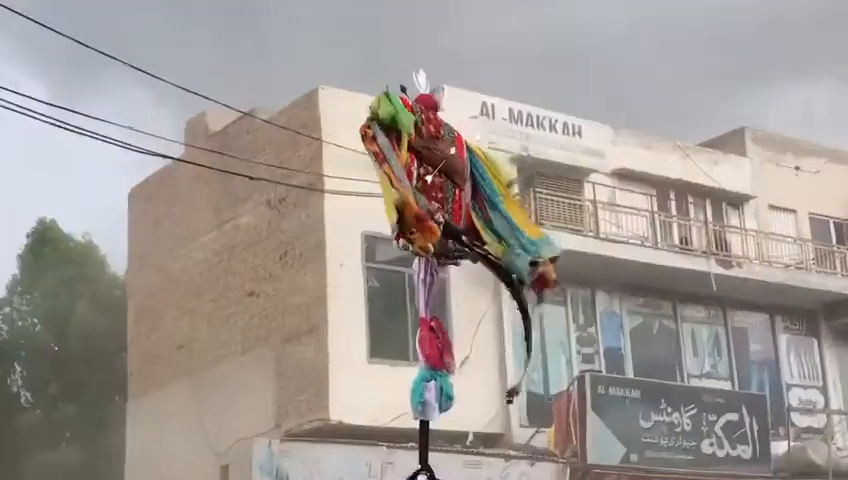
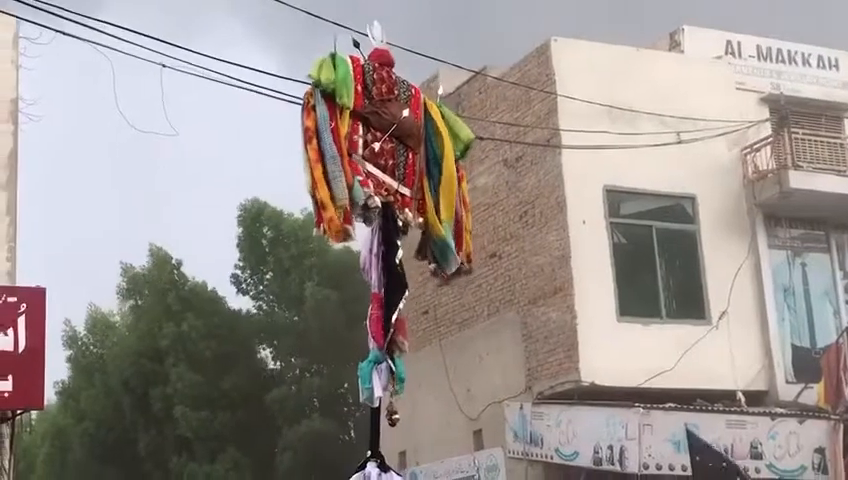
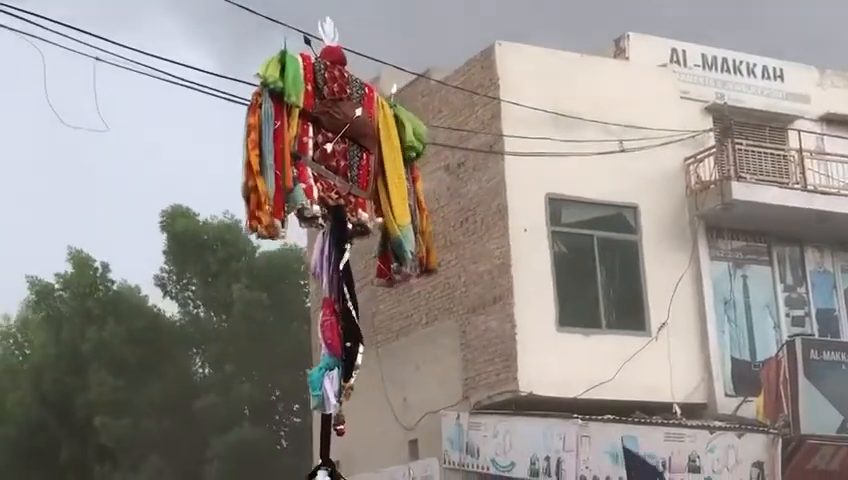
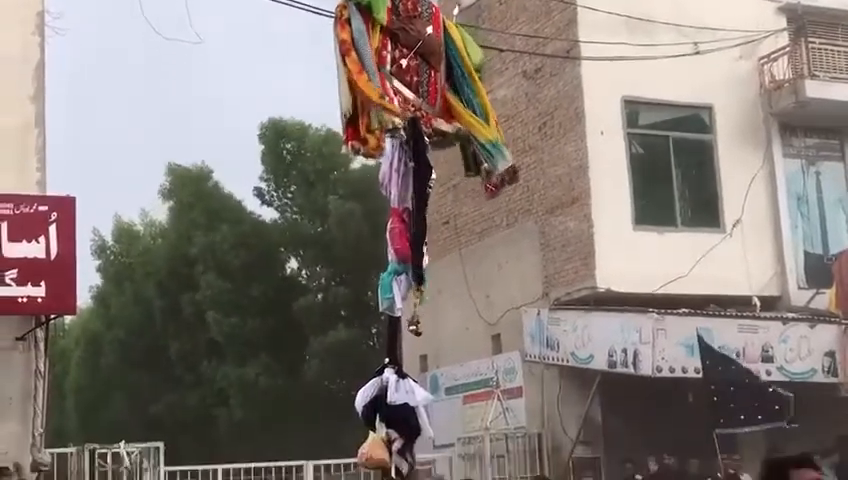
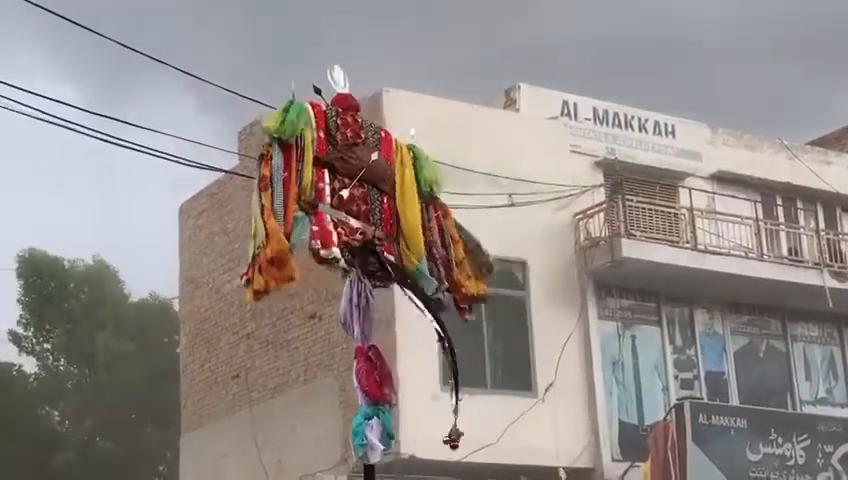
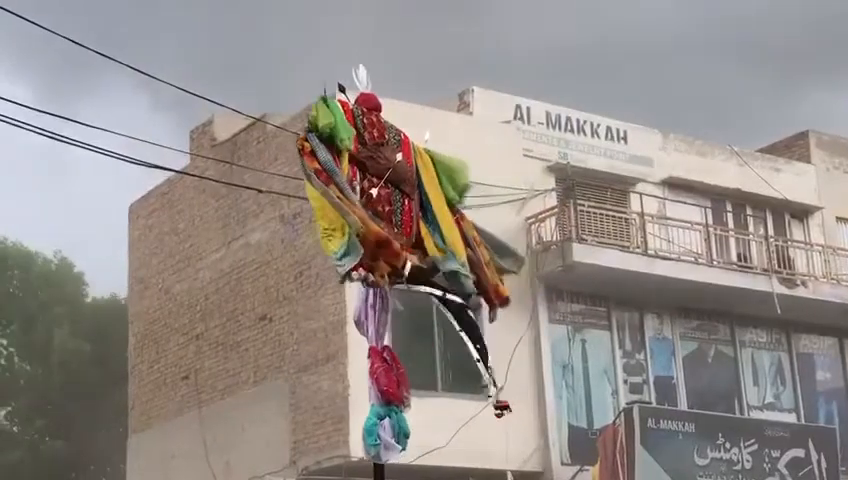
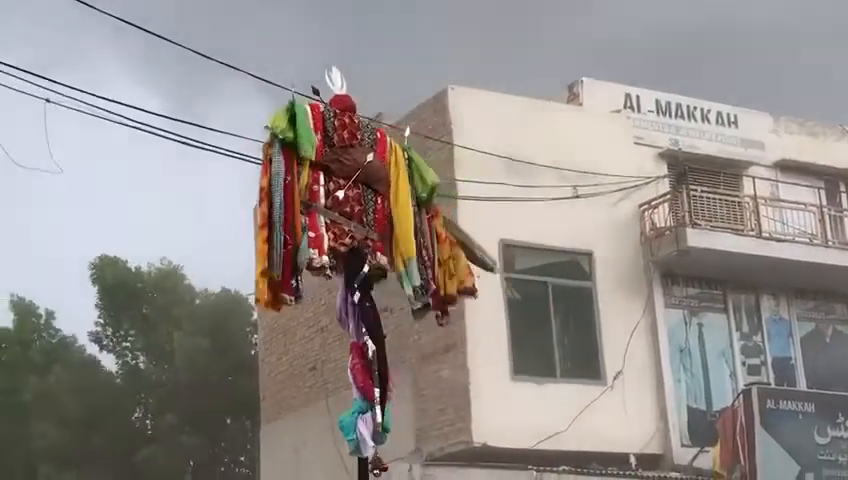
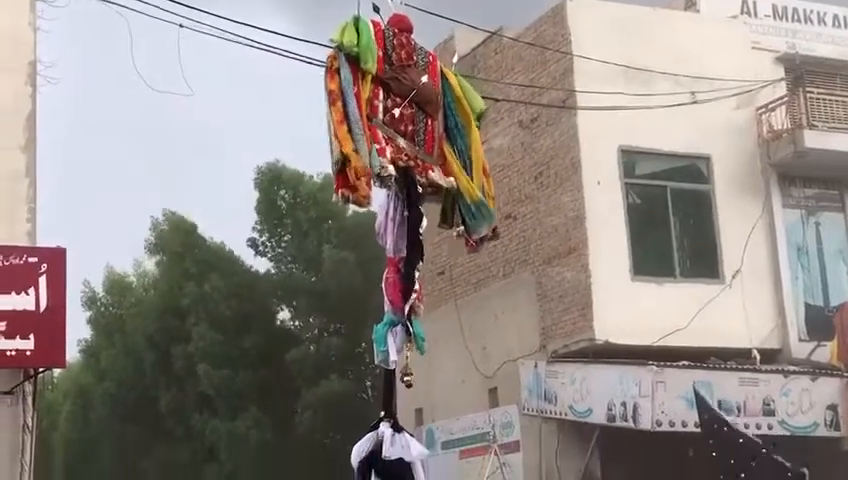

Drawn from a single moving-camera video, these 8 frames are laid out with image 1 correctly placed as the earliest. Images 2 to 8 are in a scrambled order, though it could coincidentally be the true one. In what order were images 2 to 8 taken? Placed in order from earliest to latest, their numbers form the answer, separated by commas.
6, 5, 7, 3, 2, 8, 4
